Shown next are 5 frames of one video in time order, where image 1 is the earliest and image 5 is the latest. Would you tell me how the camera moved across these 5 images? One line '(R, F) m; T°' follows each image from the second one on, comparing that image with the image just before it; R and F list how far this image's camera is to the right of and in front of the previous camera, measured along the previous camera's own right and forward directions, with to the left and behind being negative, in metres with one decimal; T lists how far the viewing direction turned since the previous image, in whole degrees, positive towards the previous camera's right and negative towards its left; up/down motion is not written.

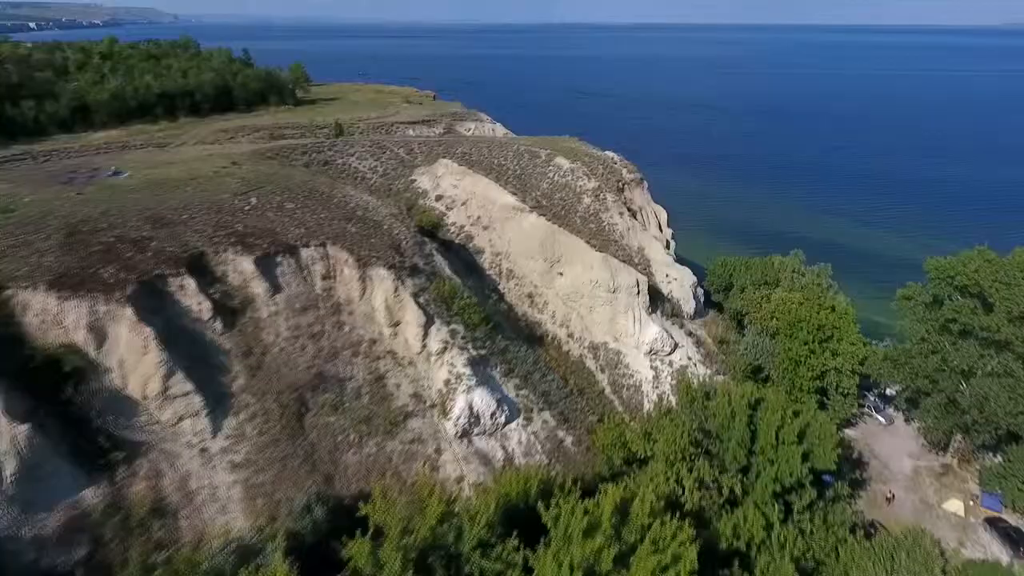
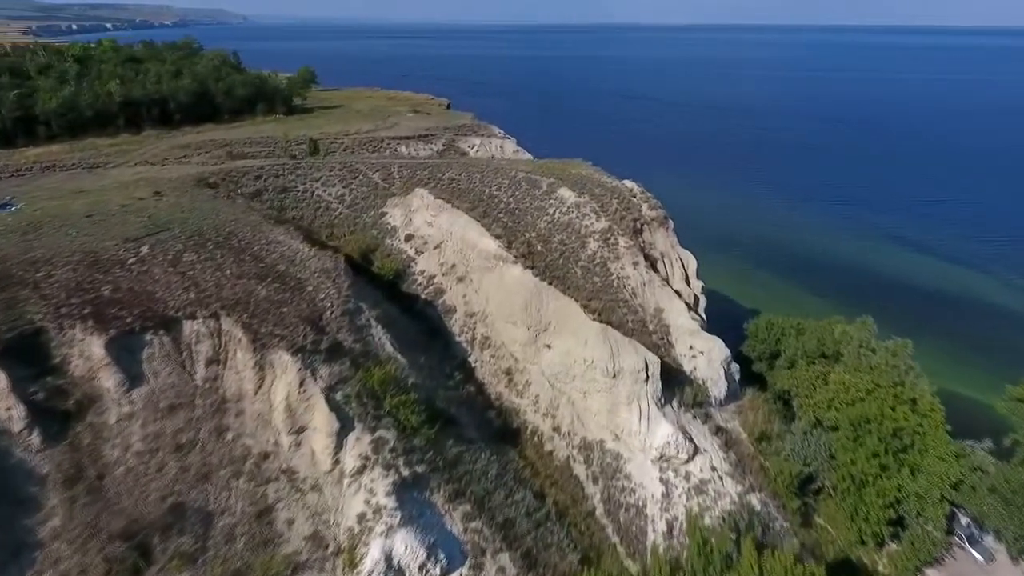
(+2.8, +7.0) m; -4°
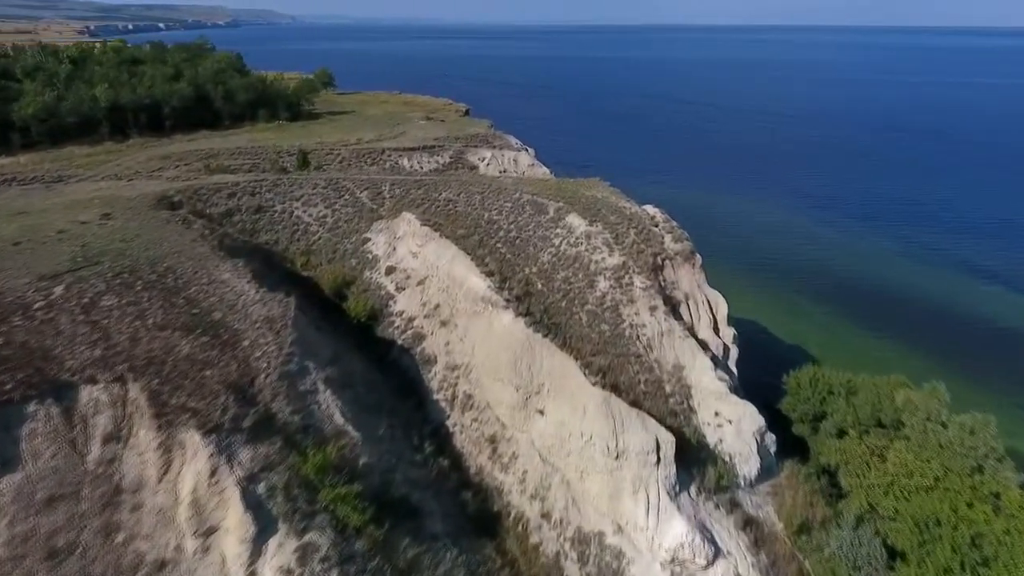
(+1.6, +4.1) m; -3°
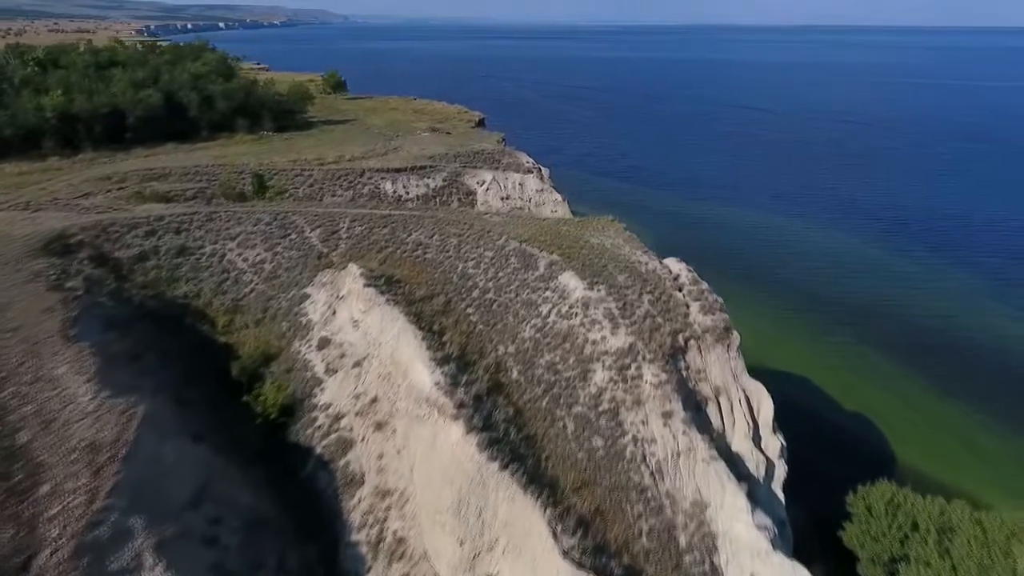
(+2.1, +6.1) m; -4°
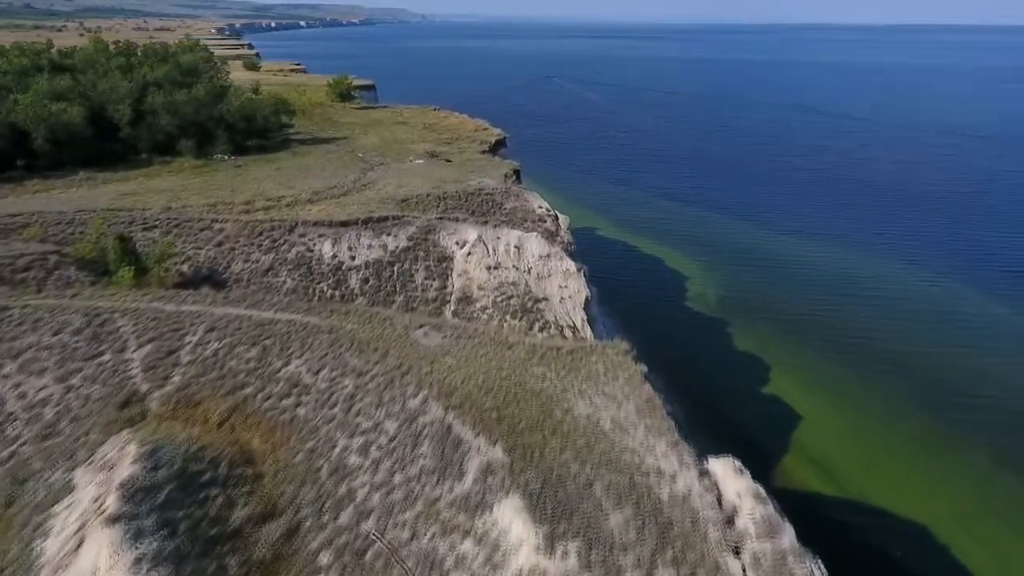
(+2.6, +9.7) m; -6°
